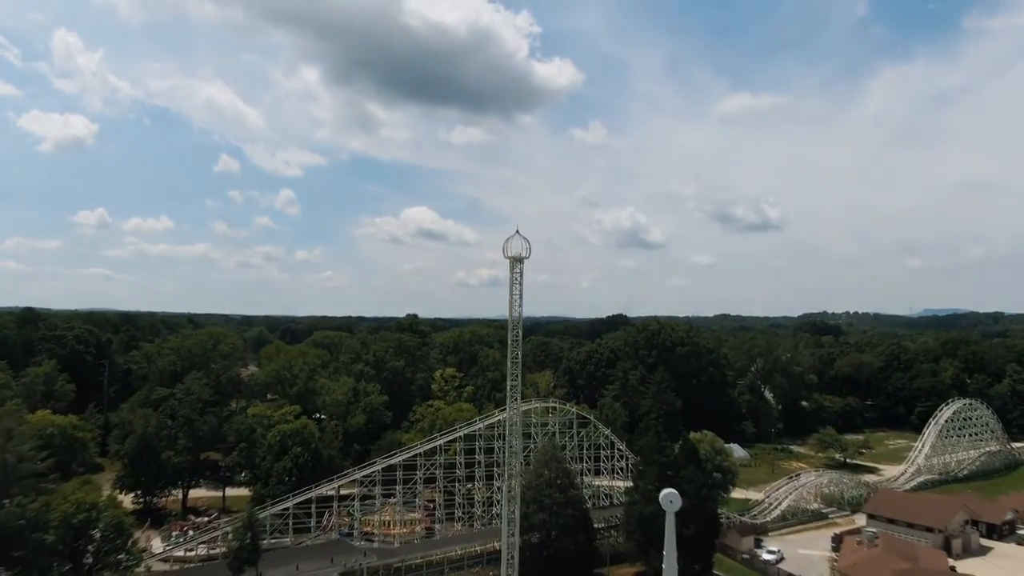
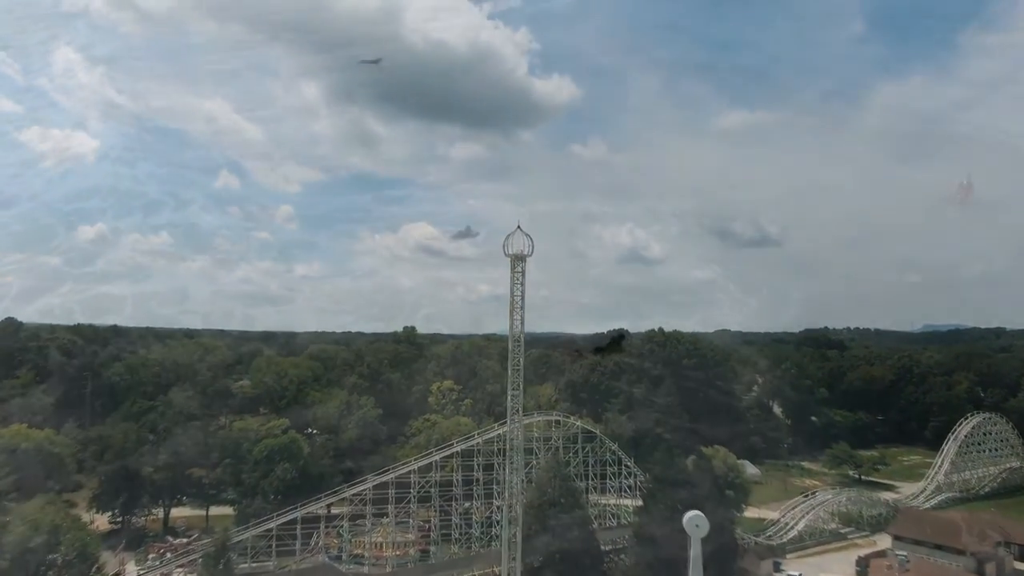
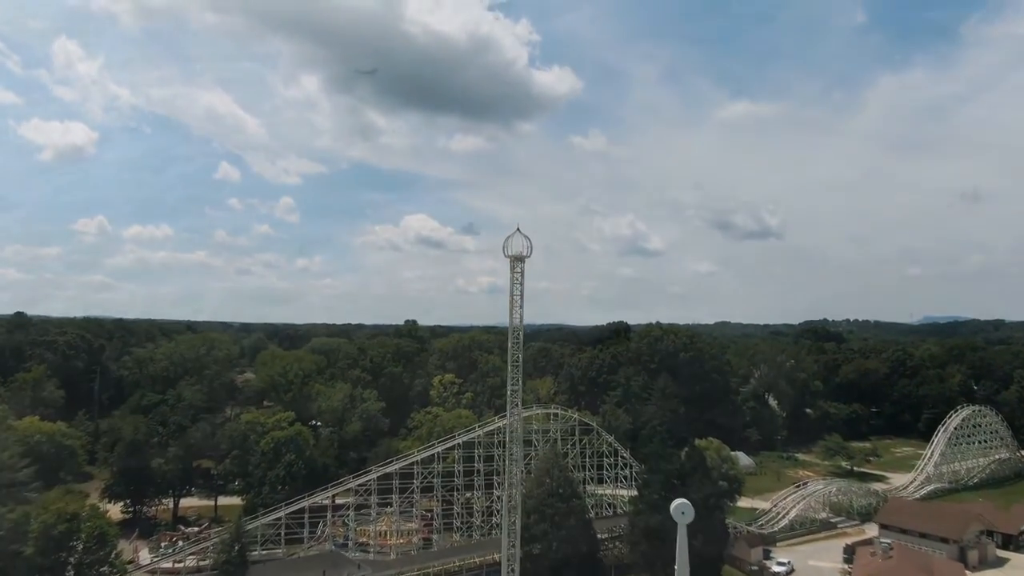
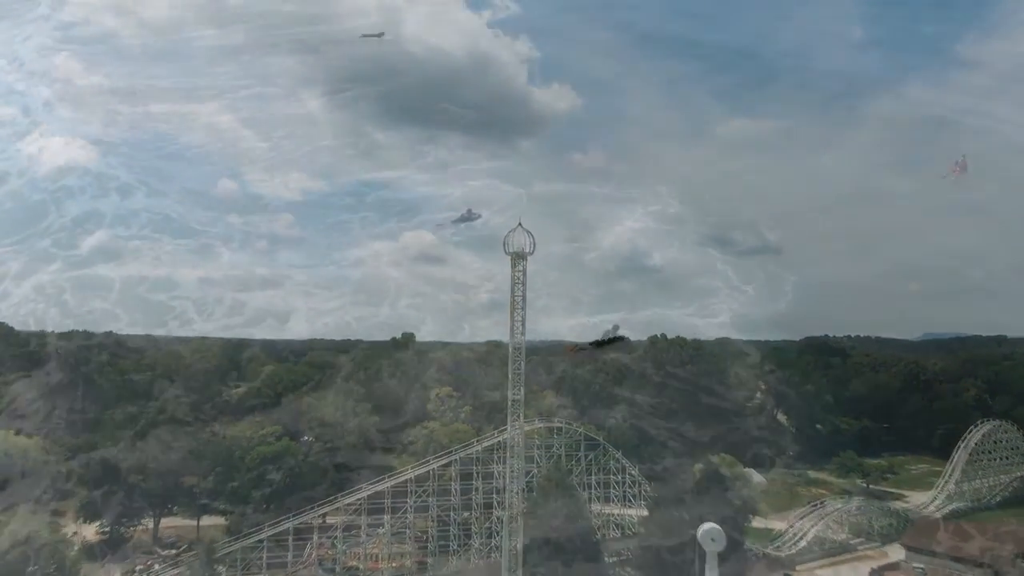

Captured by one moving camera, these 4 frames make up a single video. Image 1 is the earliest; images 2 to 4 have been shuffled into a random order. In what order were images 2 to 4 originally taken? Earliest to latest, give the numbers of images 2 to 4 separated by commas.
3, 2, 4
